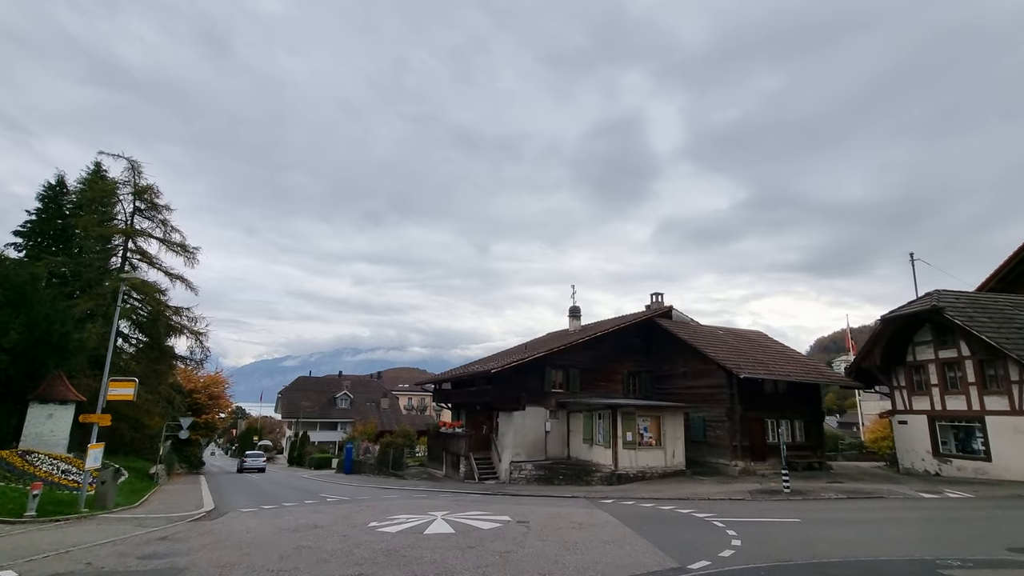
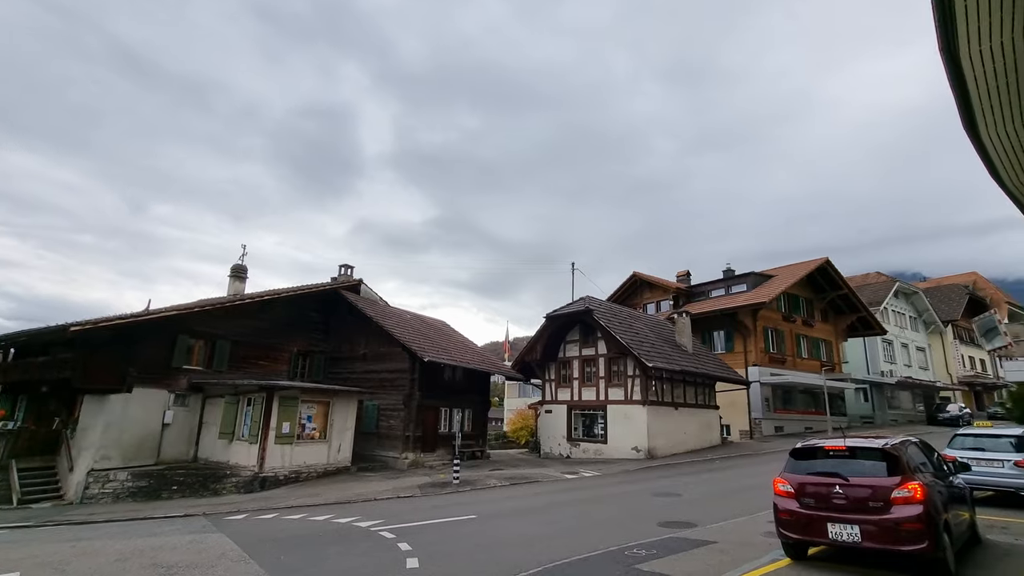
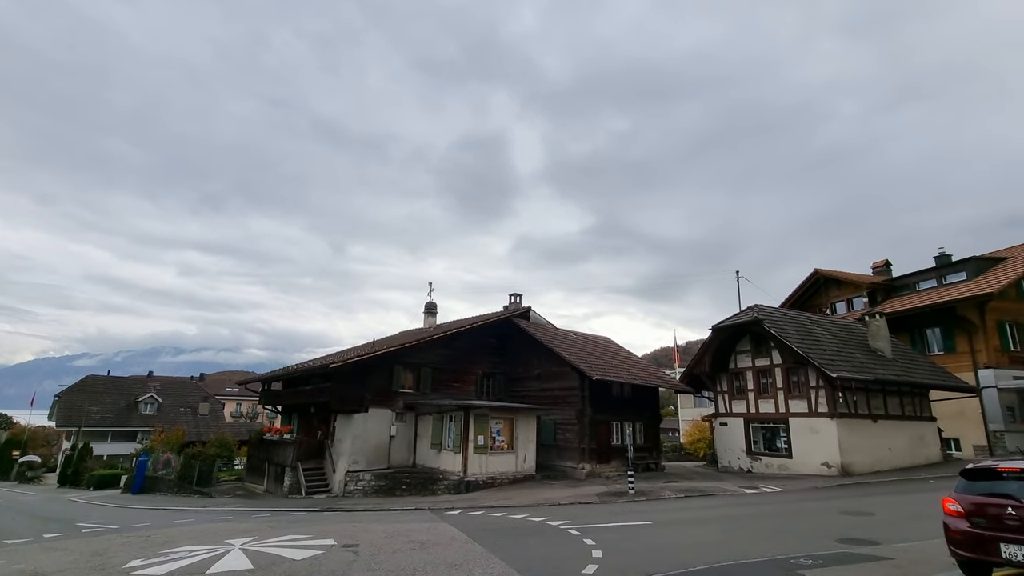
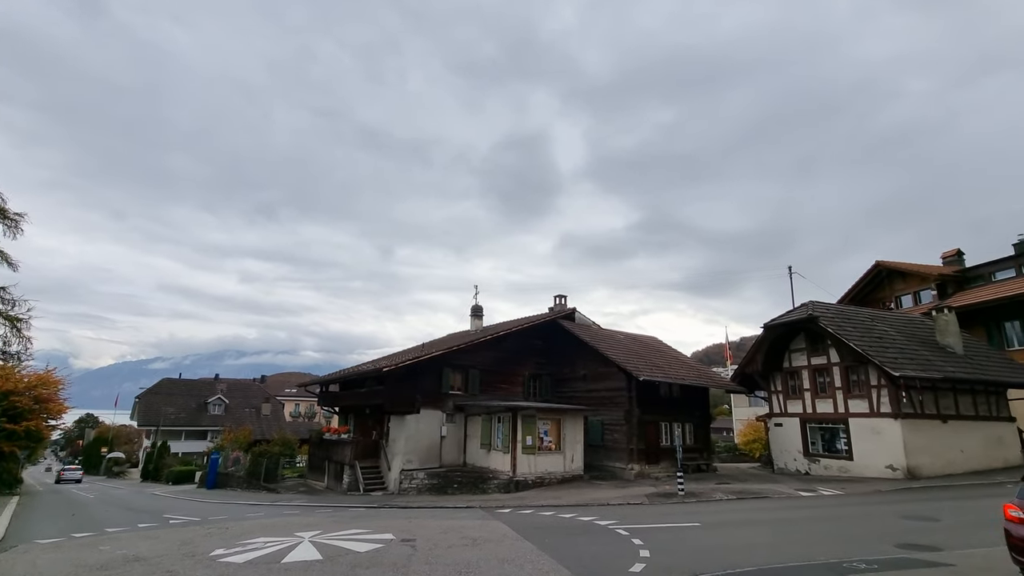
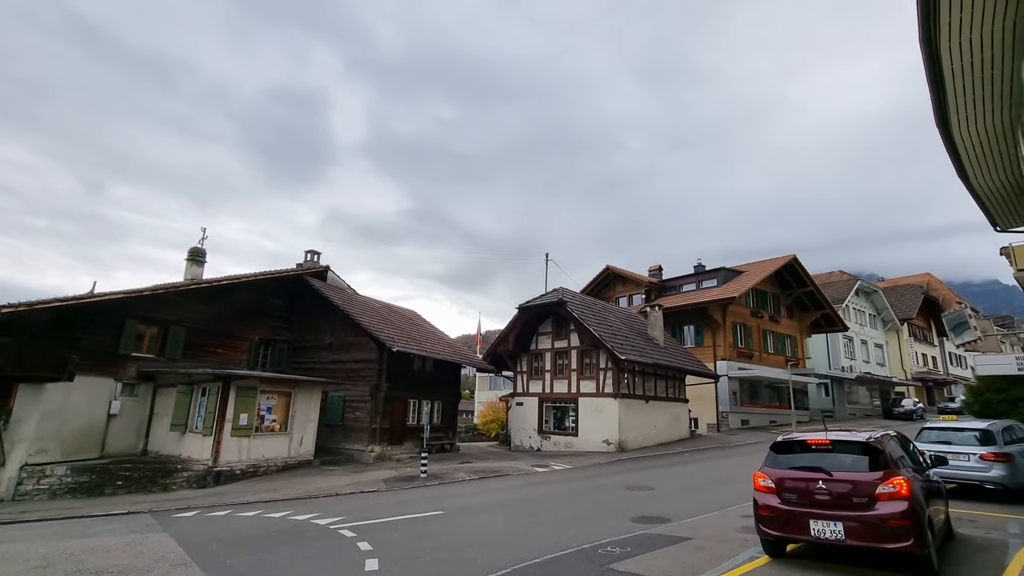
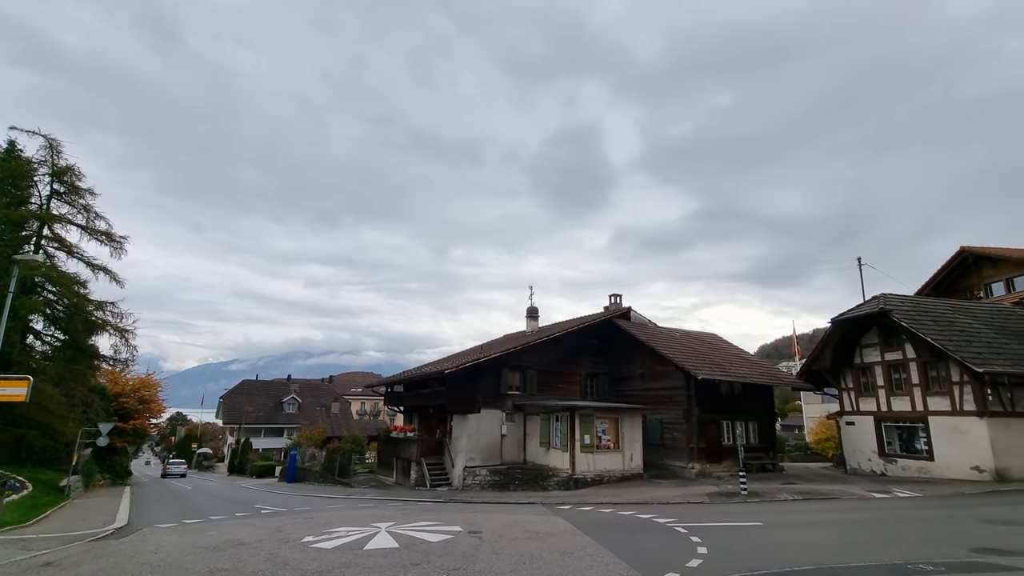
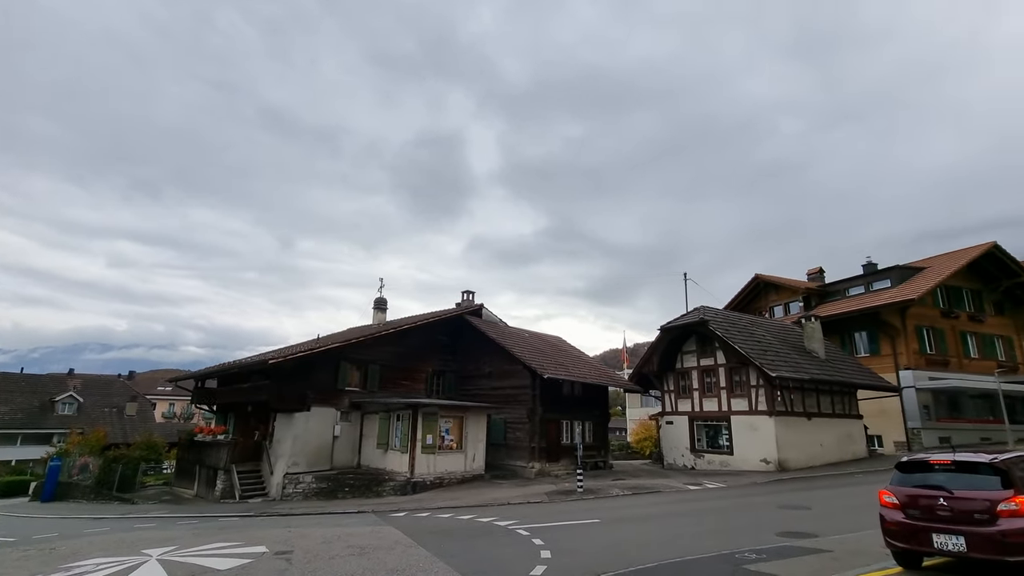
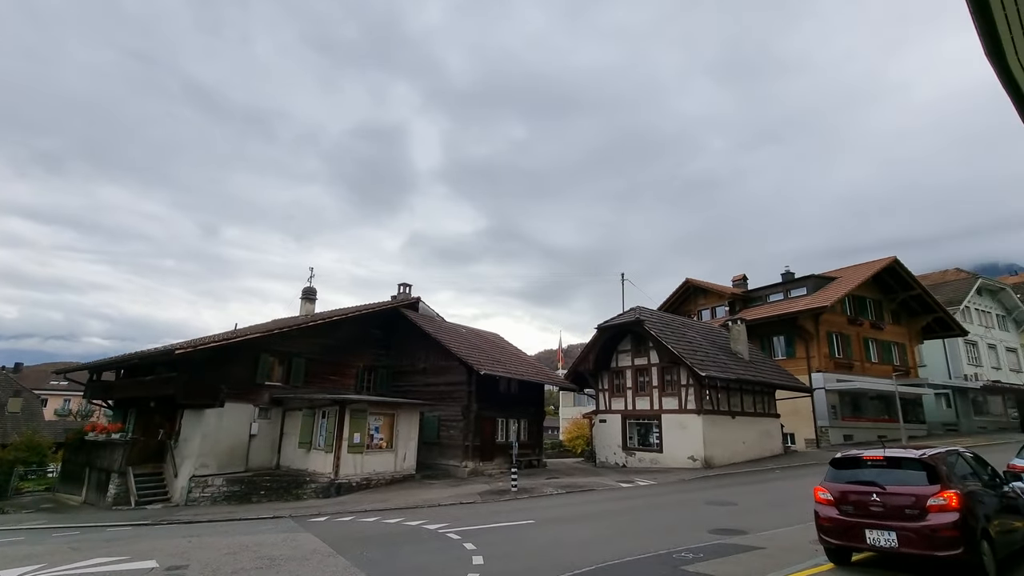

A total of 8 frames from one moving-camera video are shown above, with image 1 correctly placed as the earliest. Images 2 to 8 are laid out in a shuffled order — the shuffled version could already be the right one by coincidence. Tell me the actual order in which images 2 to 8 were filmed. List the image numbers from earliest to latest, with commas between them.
6, 4, 3, 7, 8, 2, 5
